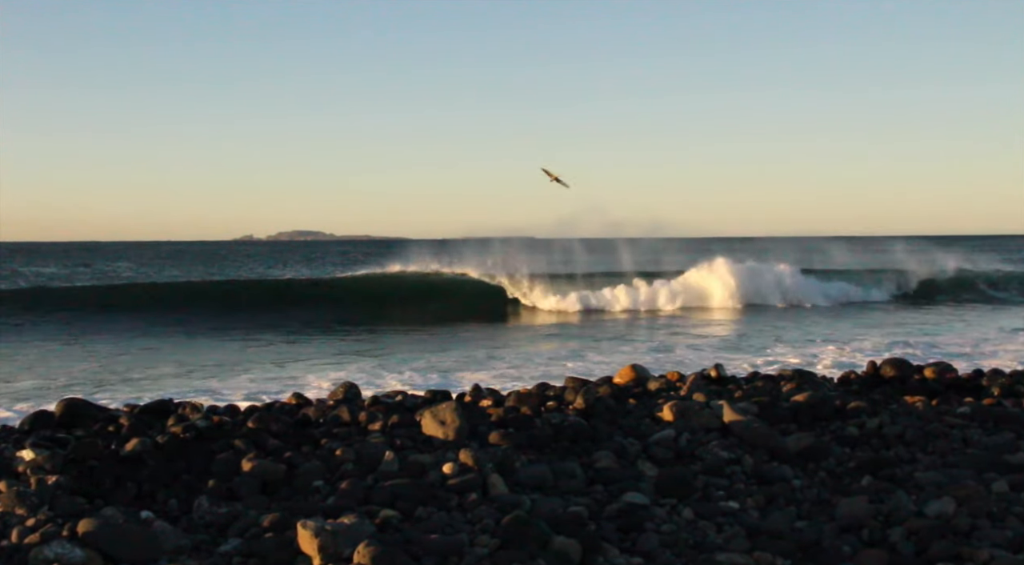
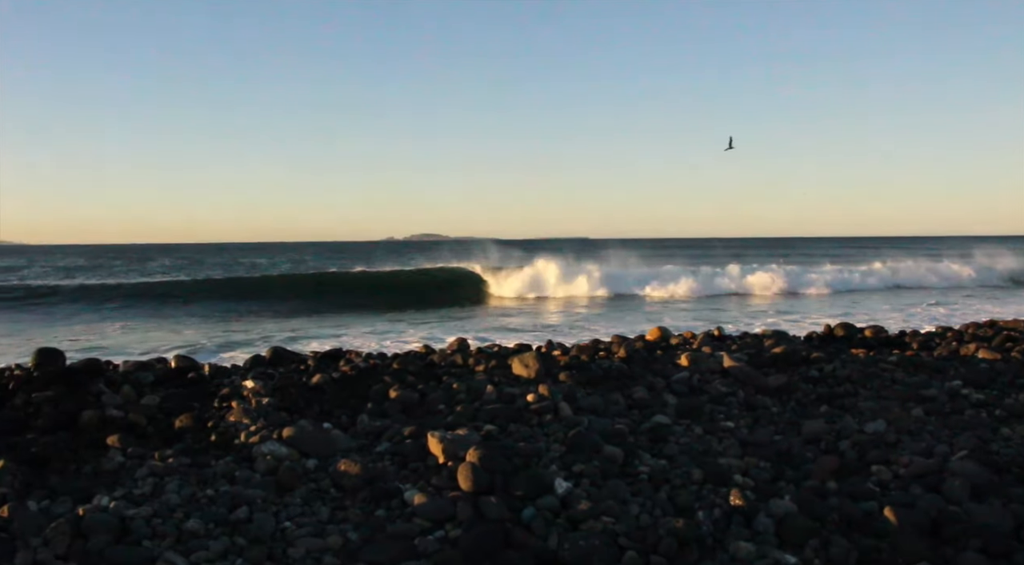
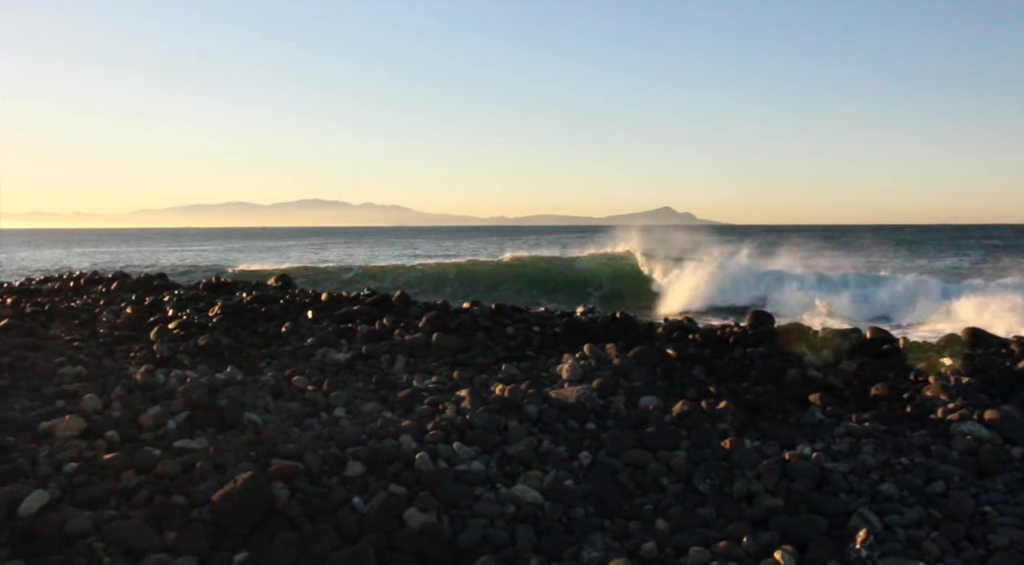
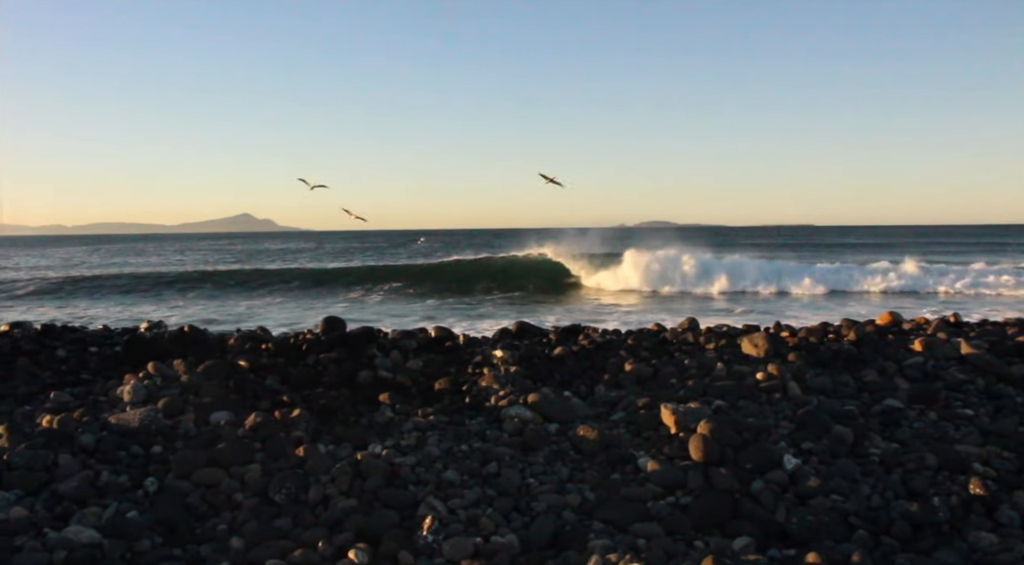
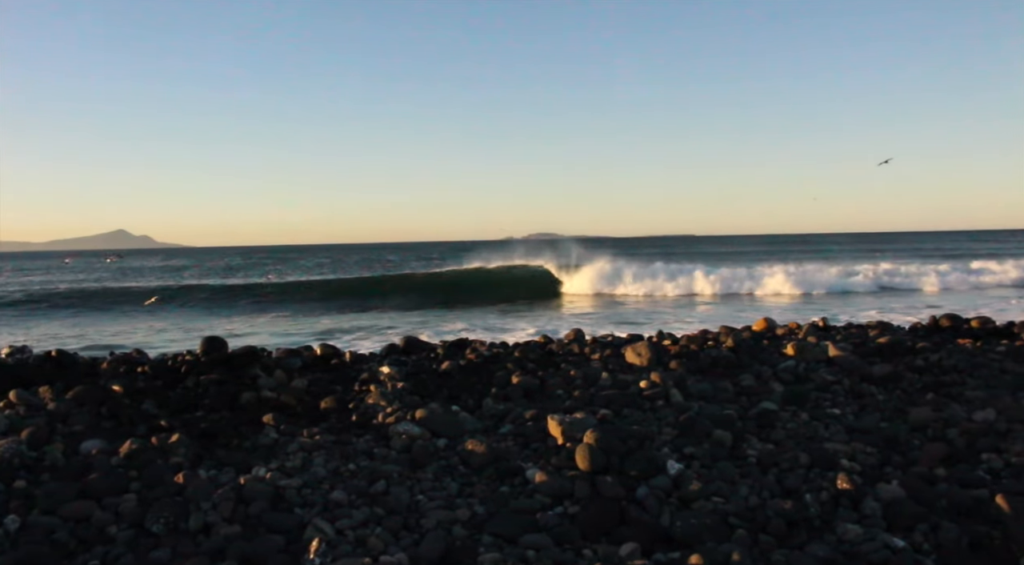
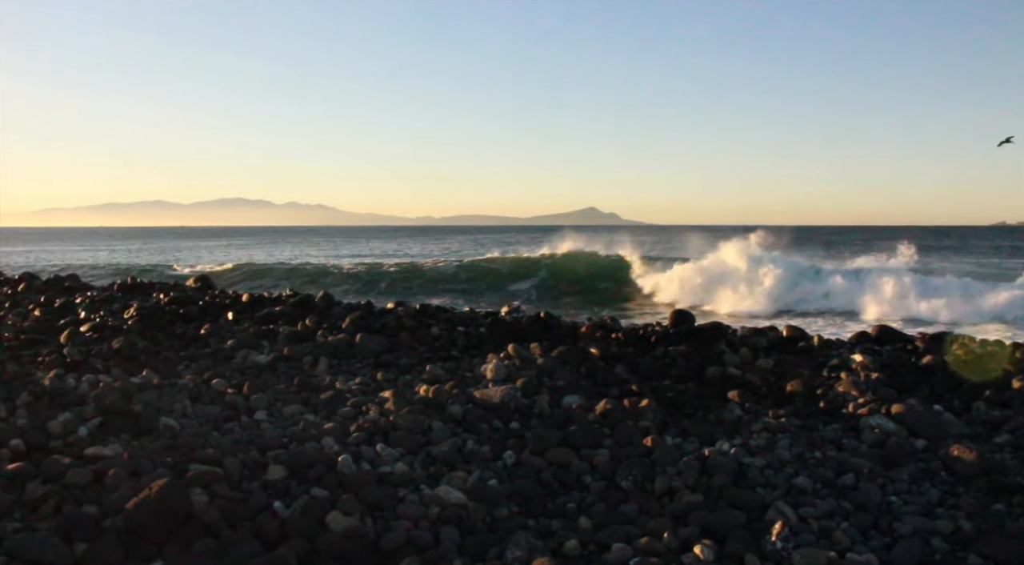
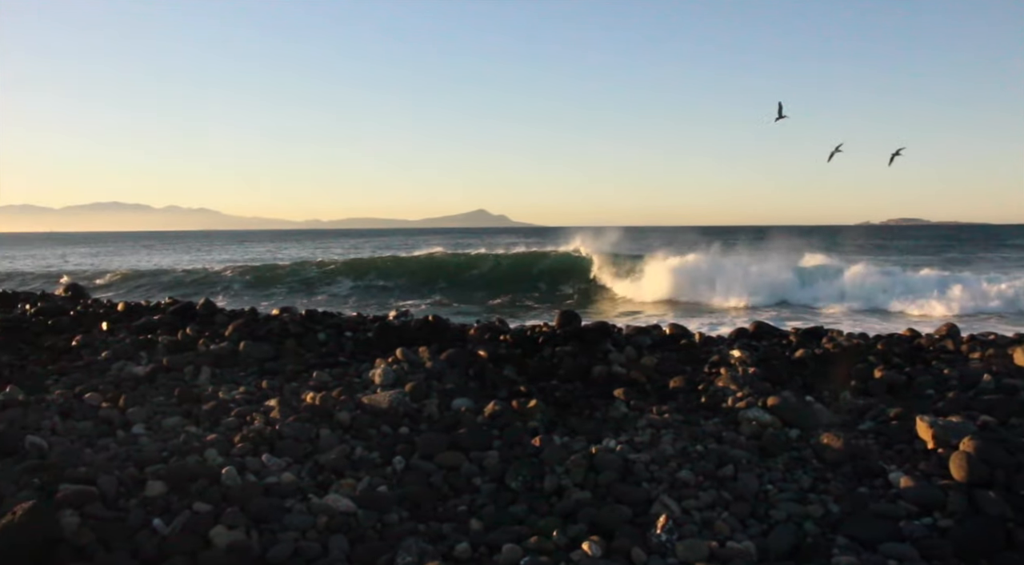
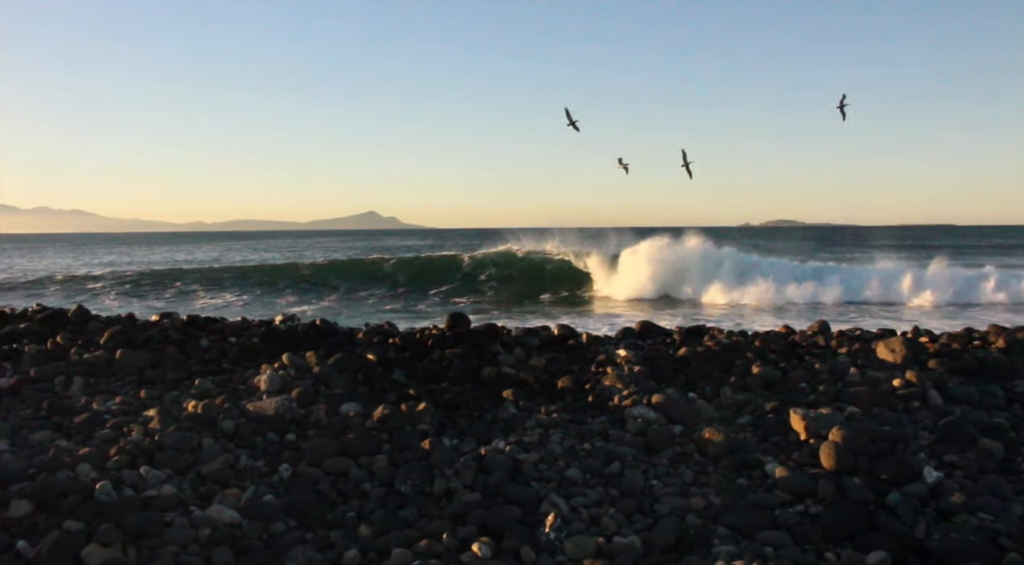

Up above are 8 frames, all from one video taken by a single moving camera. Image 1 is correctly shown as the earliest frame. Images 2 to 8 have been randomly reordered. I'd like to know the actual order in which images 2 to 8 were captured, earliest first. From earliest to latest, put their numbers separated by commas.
2, 5, 4, 8, 7, 6, 3
